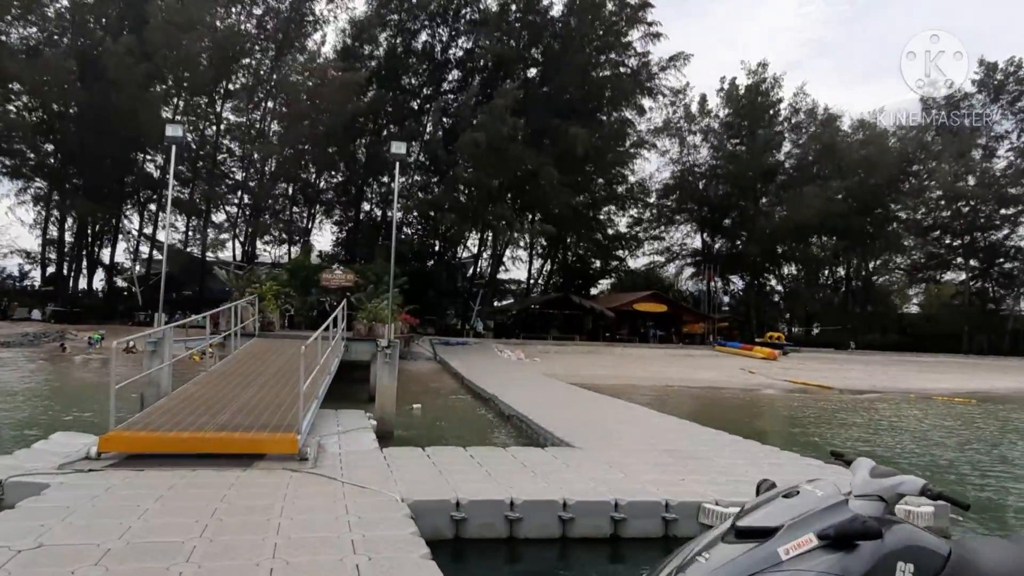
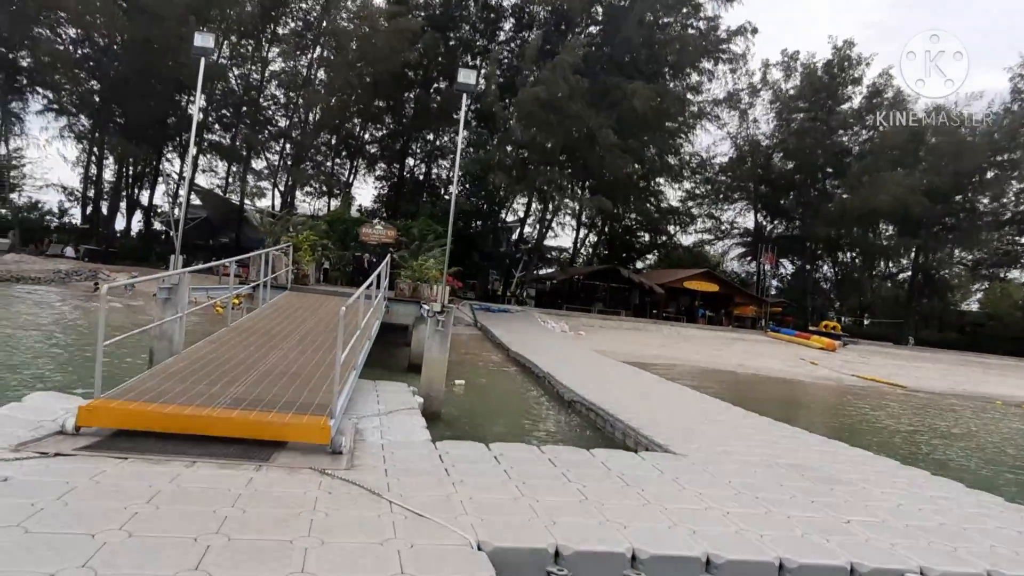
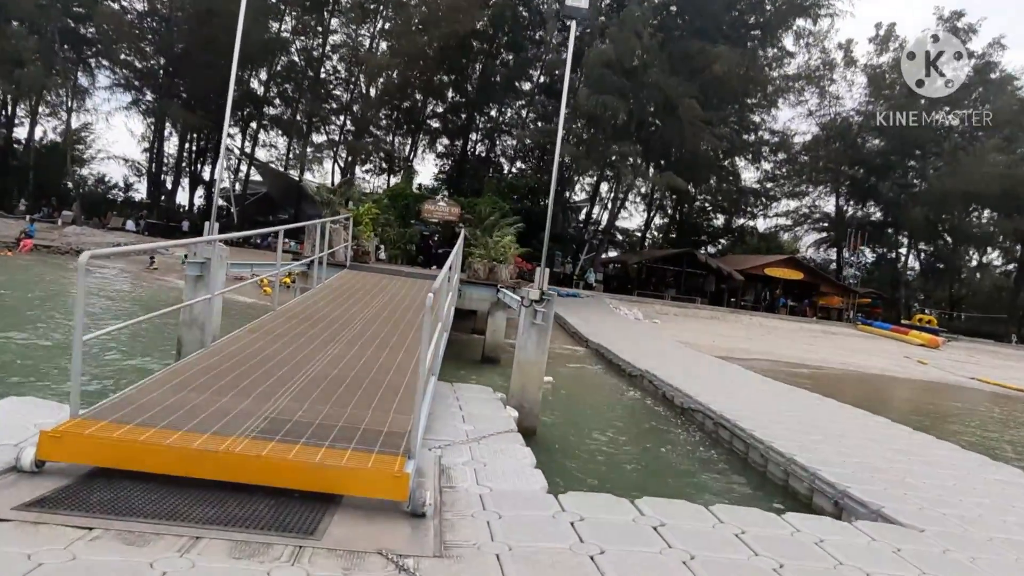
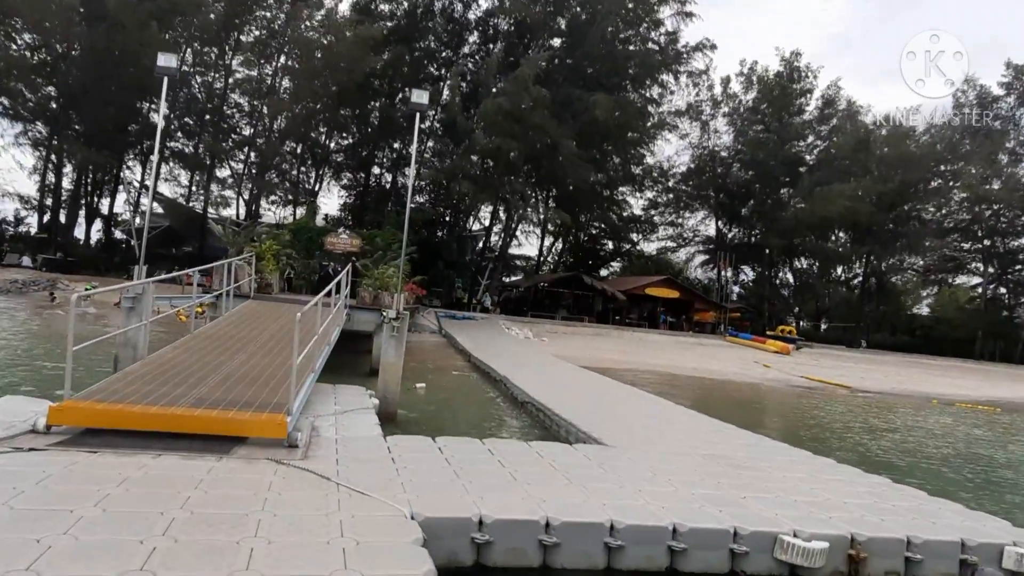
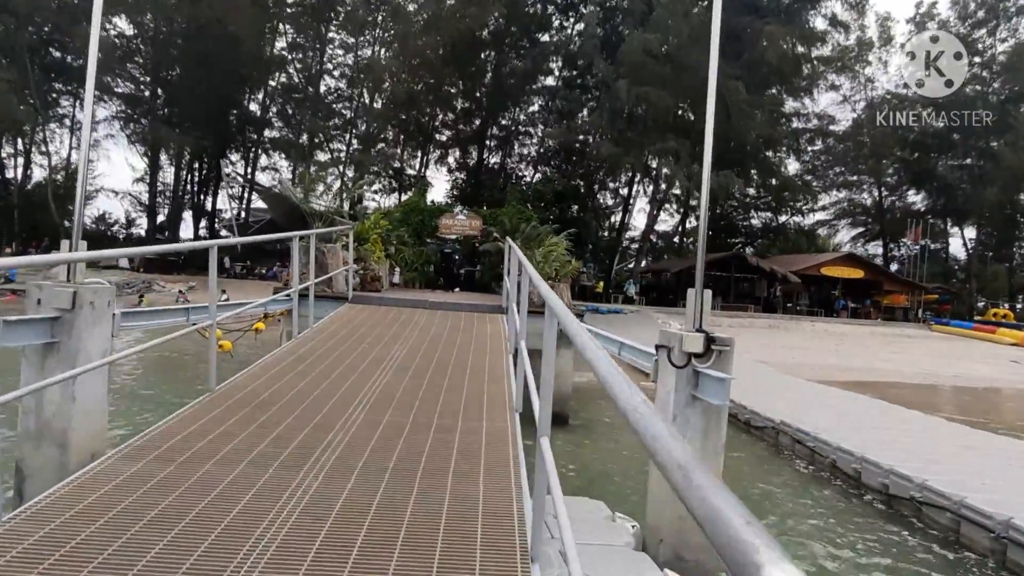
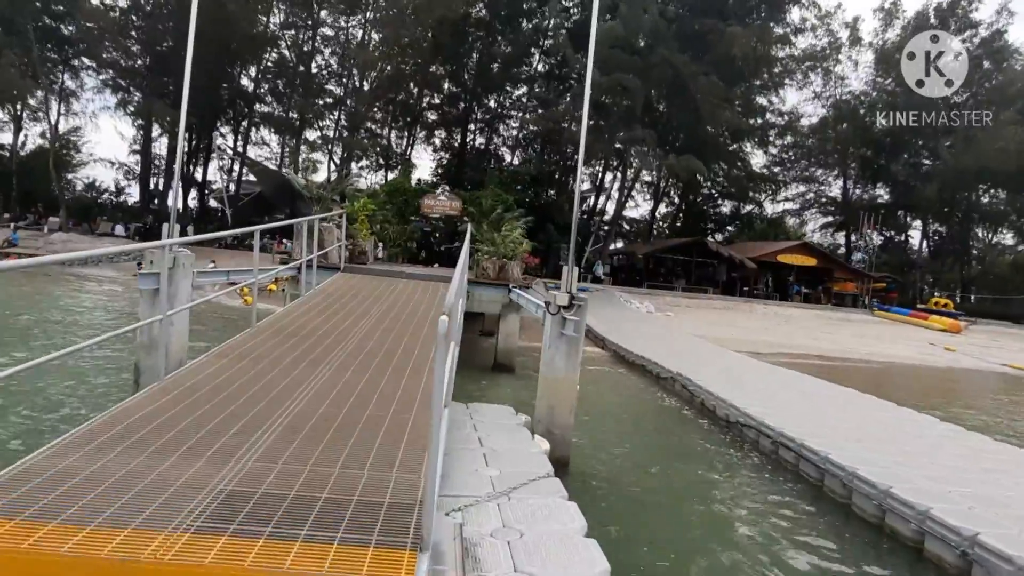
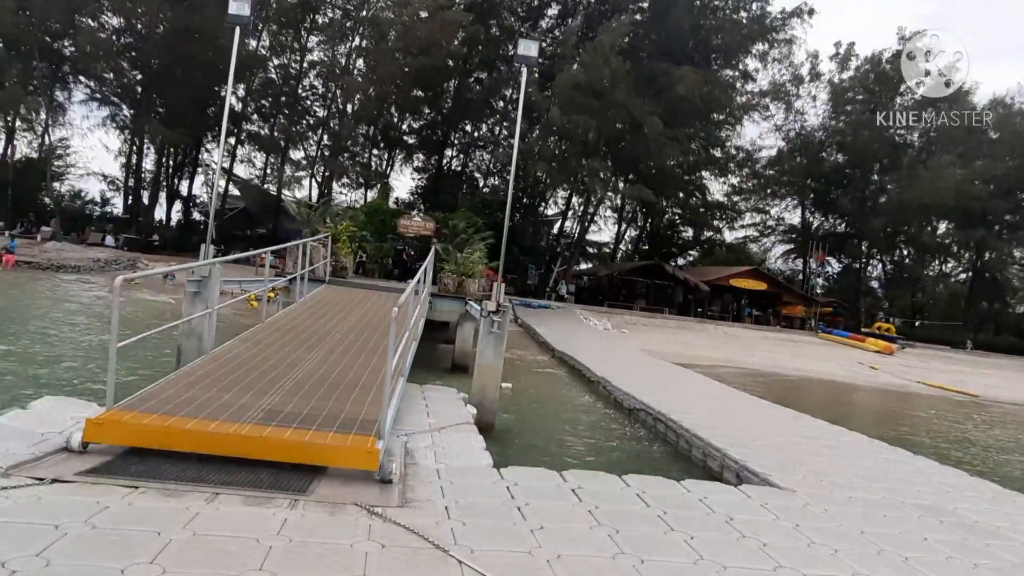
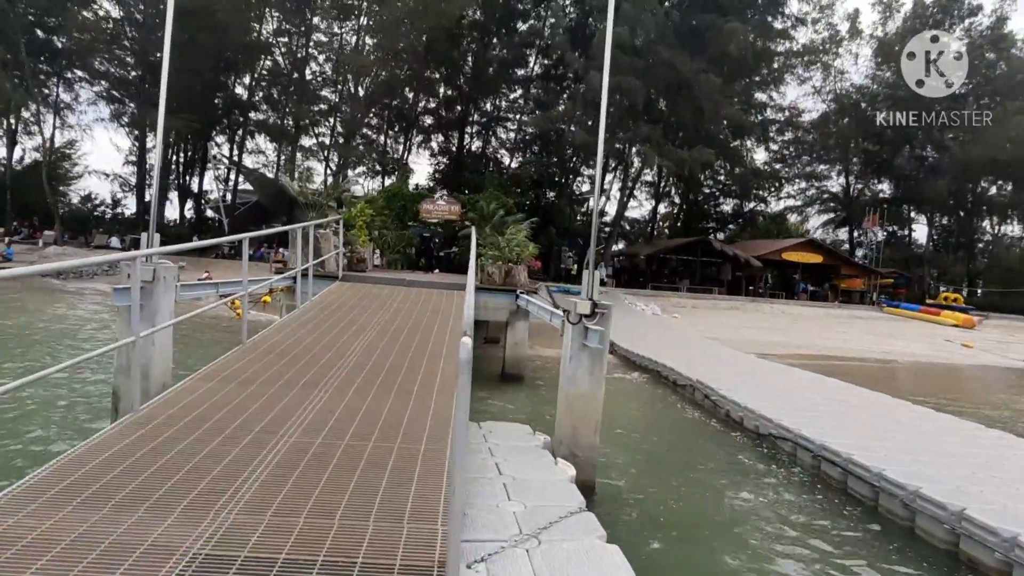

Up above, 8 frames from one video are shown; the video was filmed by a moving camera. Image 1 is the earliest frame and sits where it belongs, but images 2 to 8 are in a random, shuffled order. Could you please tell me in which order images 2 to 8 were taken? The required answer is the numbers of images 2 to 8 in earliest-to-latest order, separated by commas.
4, 2, 7, 3, 6, 8, 5
